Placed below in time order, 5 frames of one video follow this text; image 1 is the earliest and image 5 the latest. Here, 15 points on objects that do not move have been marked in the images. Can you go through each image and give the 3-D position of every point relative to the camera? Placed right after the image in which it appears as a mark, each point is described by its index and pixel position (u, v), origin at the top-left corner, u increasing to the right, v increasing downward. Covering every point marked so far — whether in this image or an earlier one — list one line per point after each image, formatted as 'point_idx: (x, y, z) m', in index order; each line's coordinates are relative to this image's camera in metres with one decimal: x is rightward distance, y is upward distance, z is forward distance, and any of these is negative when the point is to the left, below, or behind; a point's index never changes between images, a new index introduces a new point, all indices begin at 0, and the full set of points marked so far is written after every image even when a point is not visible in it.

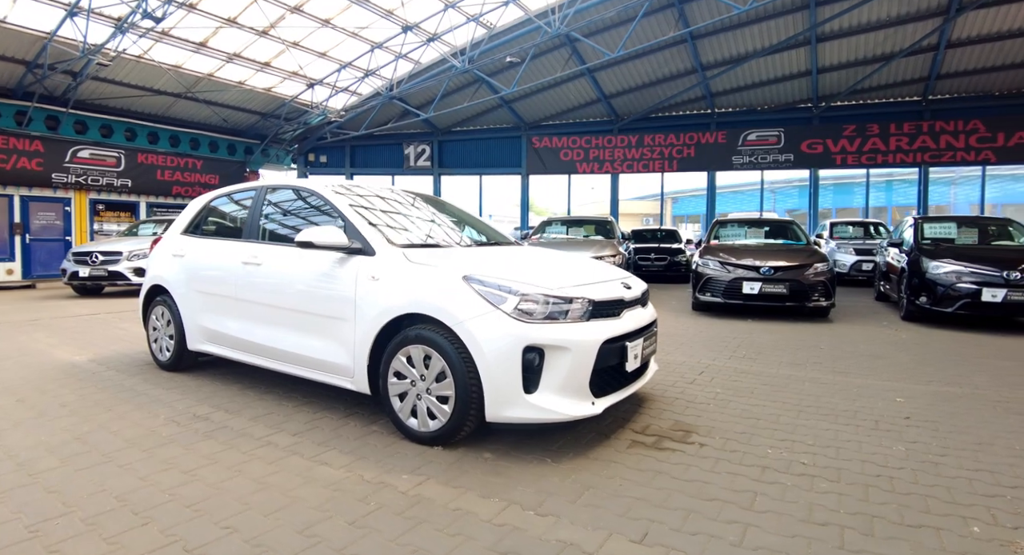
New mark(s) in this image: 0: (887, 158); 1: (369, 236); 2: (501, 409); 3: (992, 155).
0: (+9.8, +3.1, +14.8) m
1: (-0.9, +0.3, +3.7) m
2: (0.0, -0.7, +3.2) m
3: (+11.9, +3.0, +13.9) m
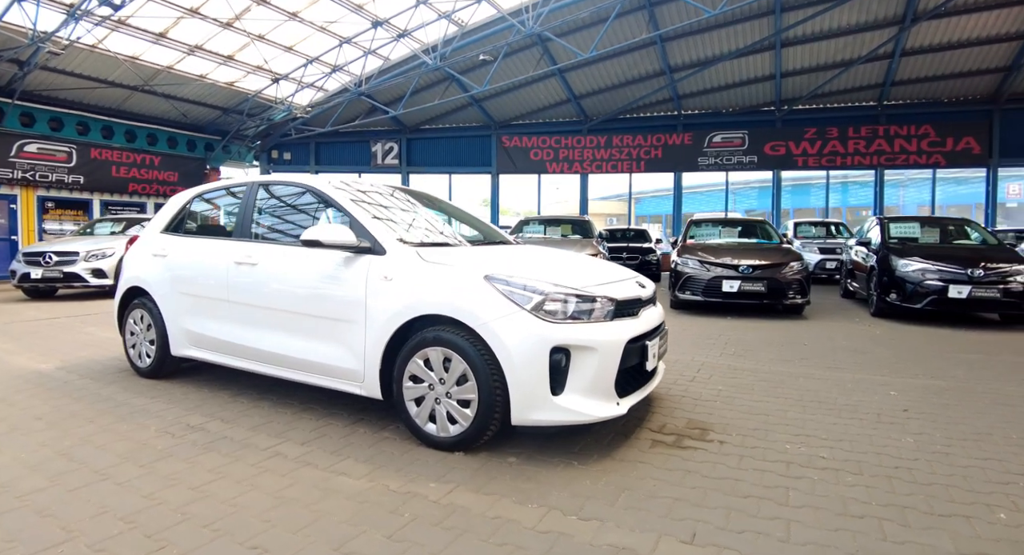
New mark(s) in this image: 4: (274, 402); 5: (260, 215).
0: (+9.1, +3.2, +15.4) m
1: (-0.8, +0.3, +3.6) m
2: (+0.1, -0.7, +3.1) m
3: (+11.2, +3.1, +14.7) m
4: (-1.7, -0.9, +4.2) m
5: (-1.9, +0.5, +4.2) m
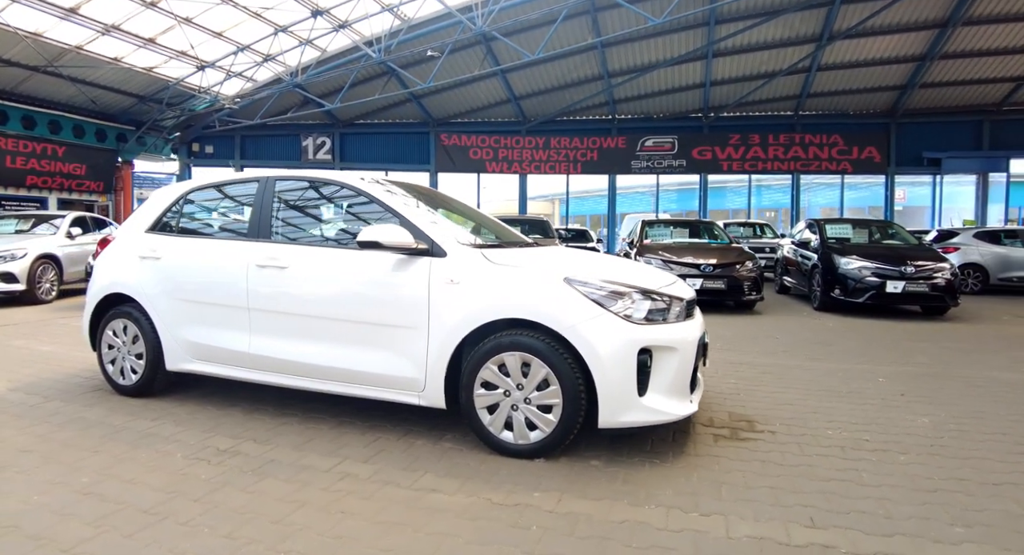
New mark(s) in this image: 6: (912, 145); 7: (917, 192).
0: (+7.4, +3.3, +16.7) m
1: (-0.4, +0.2, +3.4) m
2: (+0.6, -0.7, +3.1) m
3: (+9.6, +3.2, +16.3) m
4: (-1.4, -0.9, +3.9) m
5: (-1.6, +0.4, +3.9) m
6: (+11.7, +3.8, +16.4) m
7: (+11.9, +2.5, +16.6) m
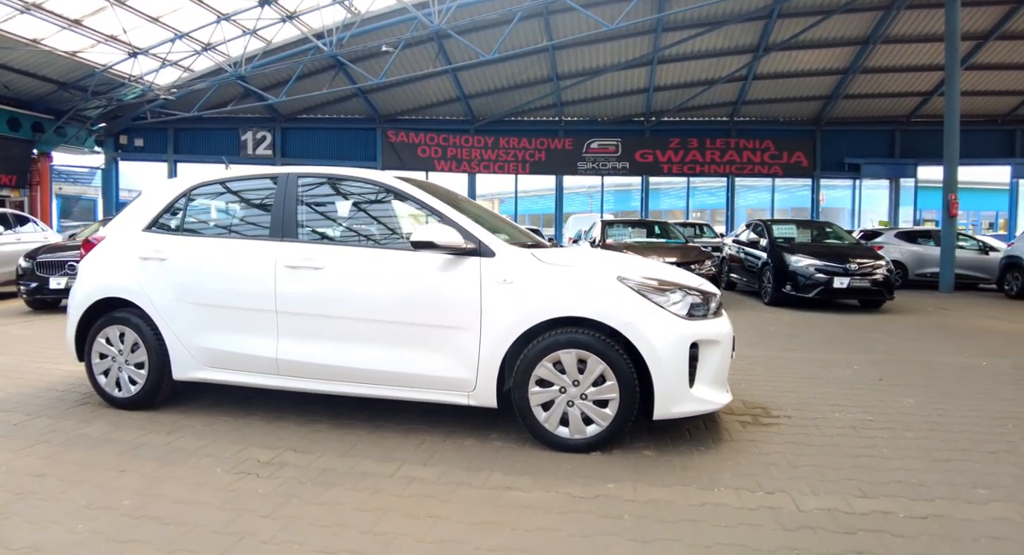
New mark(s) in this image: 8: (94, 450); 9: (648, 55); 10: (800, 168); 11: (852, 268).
0: (+5.9, +3.4, +17.6) m
1: (-0.2, +0.2, +3.4) m
2: (+0.9, -0.7, +3.2) m
3: (+8.1, +3.3, +17.5) m
4: (-1.2, -1.0, +3.7) m
5: (-1.4, +0.4, +3.7) m
6: (+10.2, +4.0, +17.9) m
7: (+10.4, +2.6, +18.1) m
8: (-2.5, -1.0, +3.4) m
9: (+3.4, +5.6, +14.4) m
10: (+8.8, +3.4, +17.5) m
11: (+5.3, +0.2, +8.9) m
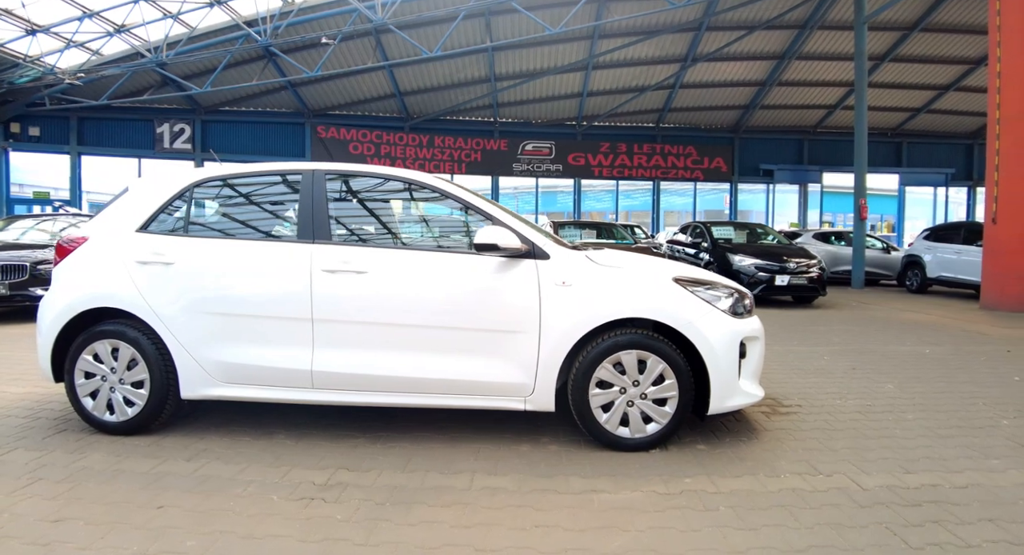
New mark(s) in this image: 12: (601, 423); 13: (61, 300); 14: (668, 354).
0: (+3.9, +3.4, +18.3) m
1: (+0.1, +0.2, +3.4) m
2: (+1.2, -0.7, +3.3) m
3: (+6.1, +3.4, +18.6) m
4: (-0.9, -1.0, +3.5) m
5: (-1.1, +0.4, +3.5) m
6: (+8.0, +4.0, +19.3) m
7: (+8.2, +2.7, +19.5) m
8: (-2.1, -1.1, +2.9) m
9: (+1.9, +5.6, +14.8) m
10: (+6.7, +3.4, +18.6) m
11: (+4.7, +0.2, +9.6) m
12: (+0.5, -0.8, +3.3) m
13: (-2.7, -0.1, +3.5) m
14: (+0.9, -0.4, +3.2) m
